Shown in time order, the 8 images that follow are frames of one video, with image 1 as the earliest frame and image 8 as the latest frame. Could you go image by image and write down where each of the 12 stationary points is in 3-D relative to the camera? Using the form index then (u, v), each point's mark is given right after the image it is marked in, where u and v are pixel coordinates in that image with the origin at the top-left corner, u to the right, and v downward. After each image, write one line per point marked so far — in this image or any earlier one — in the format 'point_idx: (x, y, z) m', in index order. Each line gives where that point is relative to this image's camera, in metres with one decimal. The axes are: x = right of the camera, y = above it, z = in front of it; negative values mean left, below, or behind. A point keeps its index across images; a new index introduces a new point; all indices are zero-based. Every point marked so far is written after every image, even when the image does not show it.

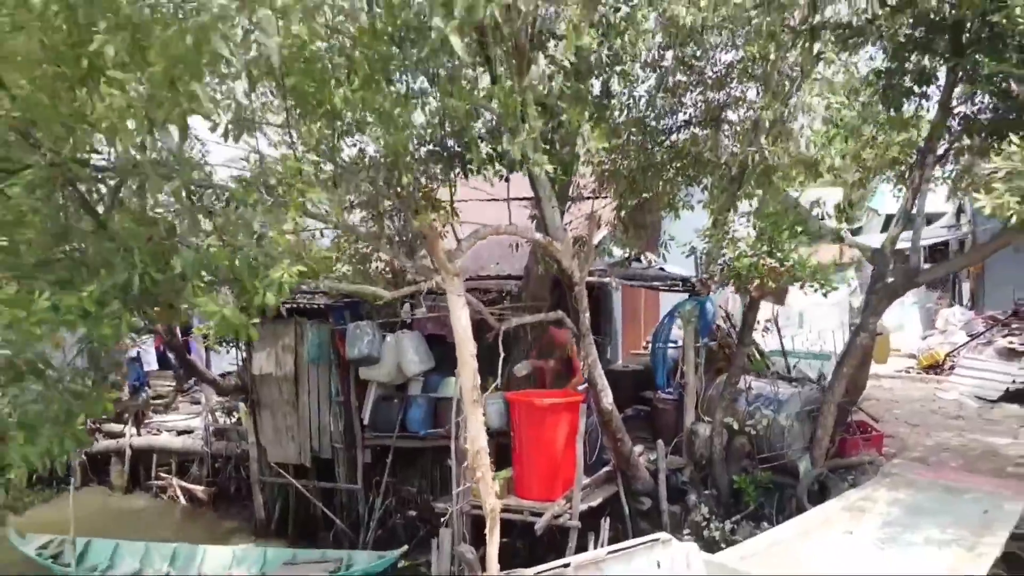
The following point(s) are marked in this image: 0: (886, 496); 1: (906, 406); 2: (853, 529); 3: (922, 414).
0: (+1.5, -0.9, +6.0) m
1: (+2.6, -0.8, +9.9) m
2: (+1.3, -0.9, +5.6) m
3: (+2.6, -0.8, +9.6) m
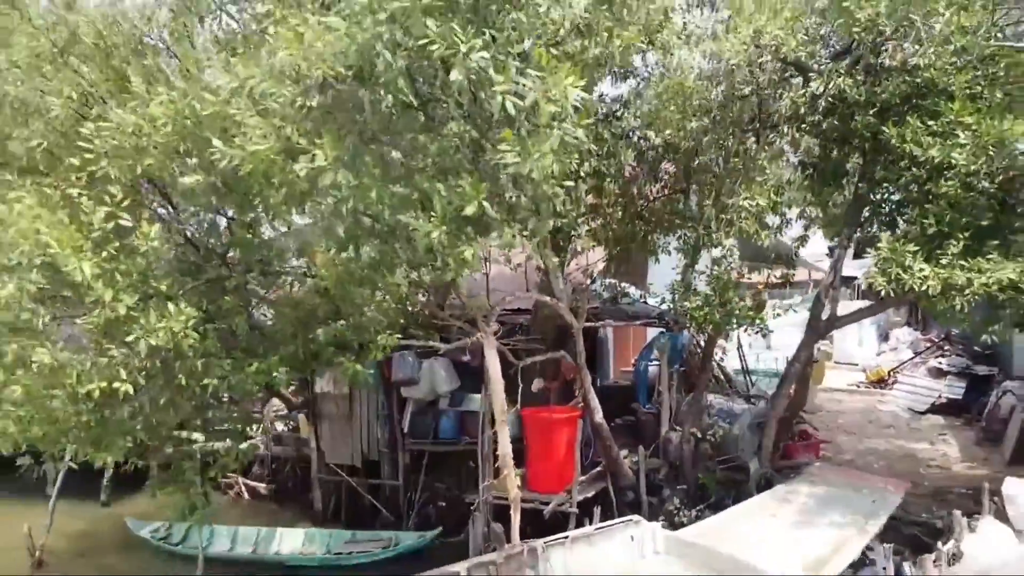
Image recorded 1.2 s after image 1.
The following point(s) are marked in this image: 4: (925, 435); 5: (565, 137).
0: (+1.6, -1.1, +7.9) m
1: (+2.7, -1.0, +11.9) m
2: (+1.3, -1.2, +7.6) m
3: (+2.7, -1.1, +11.5) m
4: (+3.1, -1.1, +11.1) m
5: (+0.1, +0.5, +5.1) m
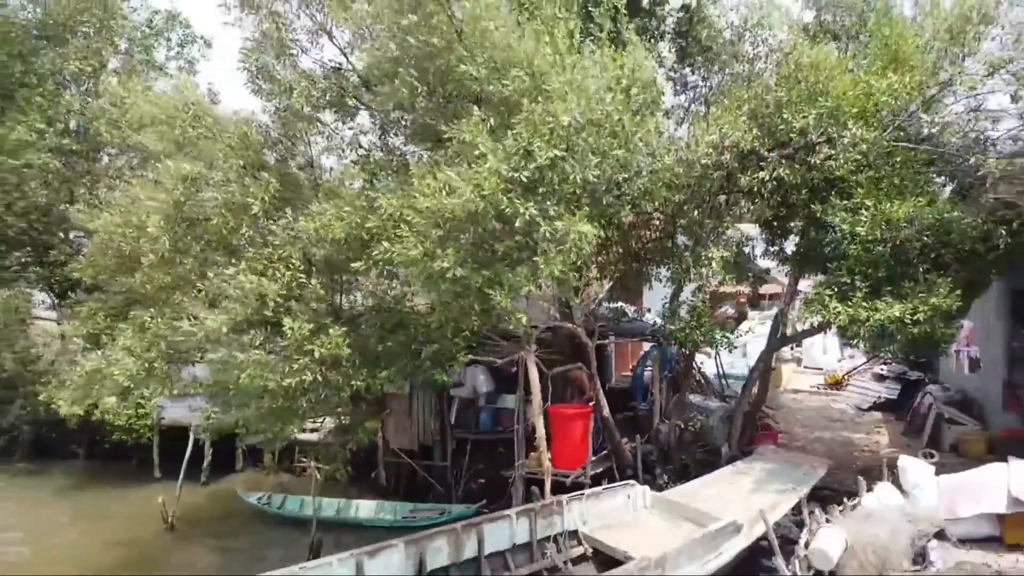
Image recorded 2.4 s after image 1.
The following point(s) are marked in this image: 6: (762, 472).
0: (+1.8, -1.3, +10.7) m
1: (+2.9, -1.2, +14.7) m
2: (+1.6, -1.4, +10.4) m
3: (+2.9, -1.3, +14.3) m
4: (+3.3, -1.3, +13.9) m
5: (+0.4, +0.3, +7.8) m
6: (+1.8, -1.3, +10.6) m
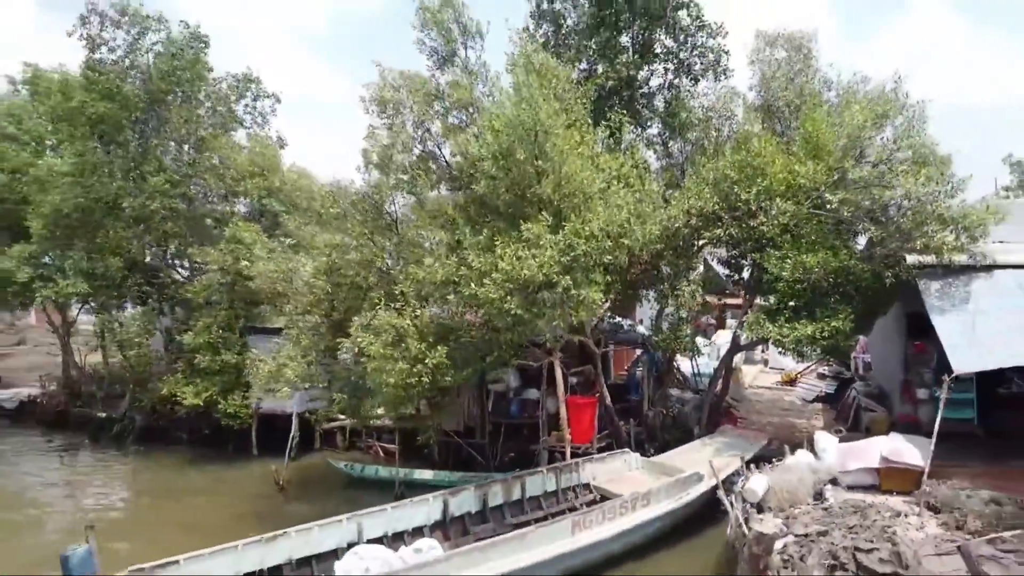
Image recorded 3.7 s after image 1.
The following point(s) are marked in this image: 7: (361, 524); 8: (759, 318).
0: (+2.1, -1.5, +14.8) m
1: (+3.2, -1.5, +18.8) m
2: (+1.8, -1.6, +14.5) m
3: (+3.2, -1.5, +18.4) m
4: (+3.6, -1.5, +18.0) m
5: (+0.7, +0.1, +11.9) m
6: (+2.1, -1.6, +14.7) m
7: (-1.1, -1.8, +11.4) m
8: (+2.3, -0.3, +13.8) m
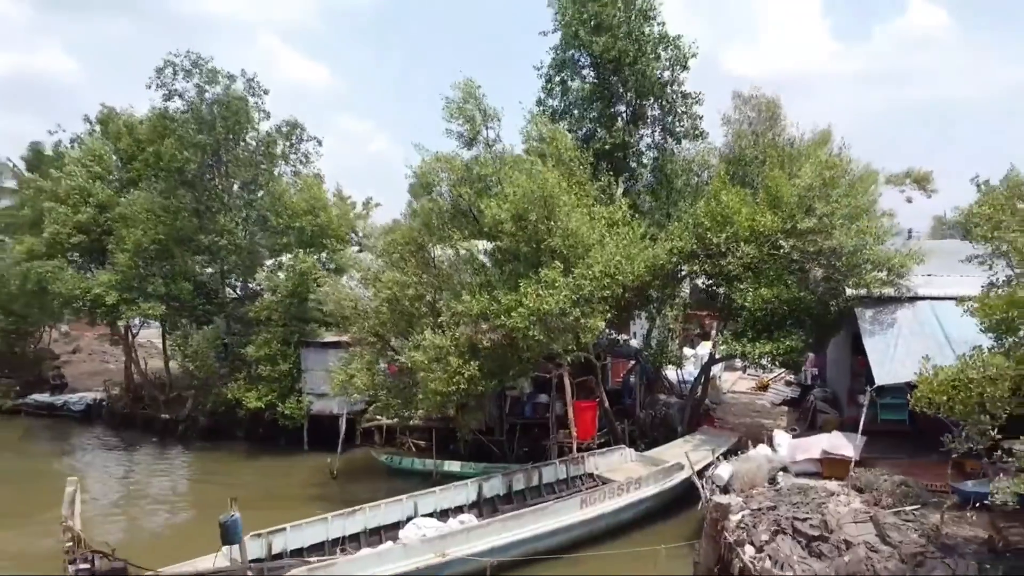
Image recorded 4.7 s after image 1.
0: (+2.3, -1.8, +18.1) m
1: (+3.4, -1.8, +22.1) m
2: (+2.0, -1.9, +17.8) m
3: (+3.4, -1.8, +21.7) m
4: (+3.7, -1.8, +21.3) m
5: (+0.9, -0.2, +15.2) m
6: (+2.3, -1.9, +18.0) m
7: (-0.9, -2.1, +14.7) m
8: (+2.5, -0.6, +17.2) m
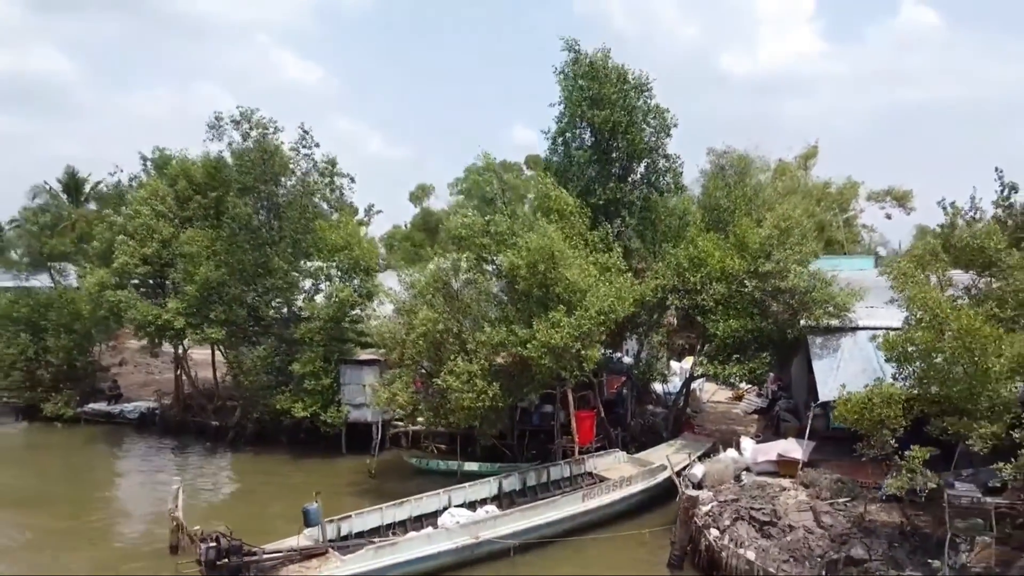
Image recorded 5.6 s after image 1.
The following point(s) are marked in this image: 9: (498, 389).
0: (+2.4, -2.3, +21.7) m
1: (+3.5, -2.2, +25.7) m
2: (+2.2, -2.3, +21.4) m
3: (+3.5, -2.2, +25.3) m
4: (+3.9, -2.3, +24.9) m
5: (+1.0, -0.7, +18.8) m
6: (+2.4, -2.3, +21.6) m
7: (-0.8, -2.6, +18.3) m
8: (+2.7, -1.0, +20.7) m
9: (-0.2, -1.3, +19.1) m
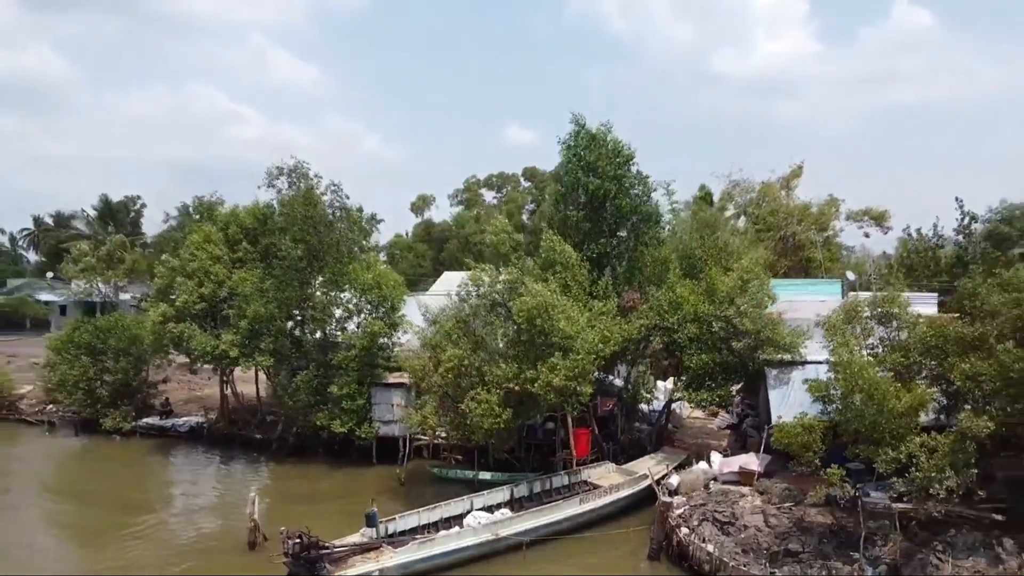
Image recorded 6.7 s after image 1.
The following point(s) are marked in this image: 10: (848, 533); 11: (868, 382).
0: (+2.6, -2.9, +26.0) m
1: (+3.6, -2.9, +30.0) m
2: (+2.4, -3.0, +25.6) m
3: (+3.7, -2.9, +29.6) m
4: (+4.0, -2.9, +29.2) m
5: (+1.2, -1.4, +23.1) m
6: (+2.6, -3.0, +25.9) m
7: (-0.6, -3.2, +22.5) m
8: (+2.8, -1.7, +25.0) m
9: (0.0, -2.0, +23.4) m
10: (+4.4, -3.2, +19.7) m
11: (+4.4, -1.2, +18.4) m
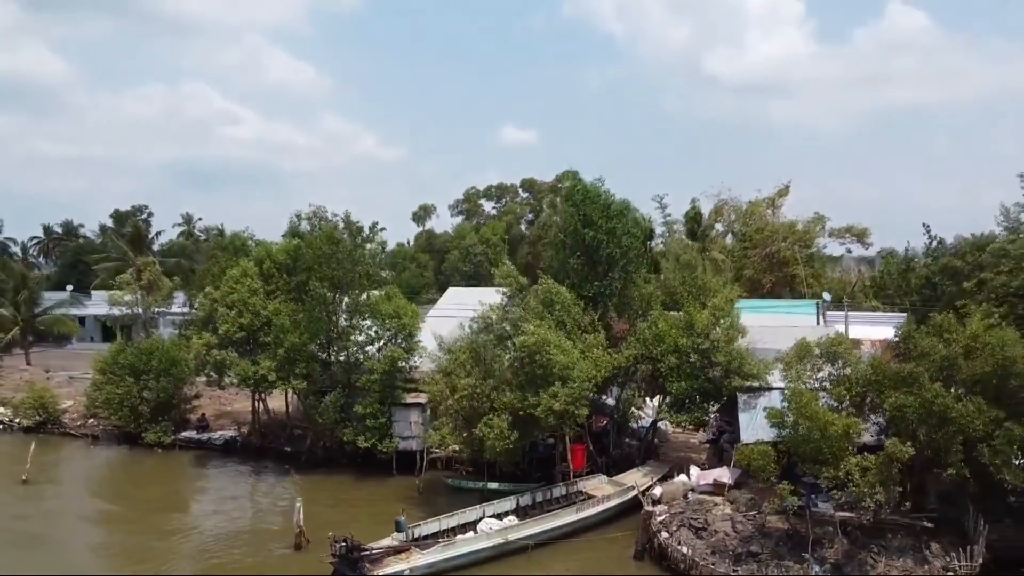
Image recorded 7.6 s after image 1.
0: (+2.7, -3.6, +29.8) m
1: (+3.7, -3.5, +33.8) m
2: (+2.5, -3.7, +29.4) m
3: (+3.8, -3.6, +33.4) m
4: (+4.1, -3.6, +33.0) m
5: (+1.3, -2.1, +26.9) m
6: (+2.7, -3.7, +29.7) m
7: (-0.5, -3.9, +26.4) m
8: (+2.9, -2.4, +28.8) m
9: (+0.1, -2.7, +27.2) m
10: (+4.6, -3.9, +23.5) m
11: (+4.5, -1.9, +22.2) m
